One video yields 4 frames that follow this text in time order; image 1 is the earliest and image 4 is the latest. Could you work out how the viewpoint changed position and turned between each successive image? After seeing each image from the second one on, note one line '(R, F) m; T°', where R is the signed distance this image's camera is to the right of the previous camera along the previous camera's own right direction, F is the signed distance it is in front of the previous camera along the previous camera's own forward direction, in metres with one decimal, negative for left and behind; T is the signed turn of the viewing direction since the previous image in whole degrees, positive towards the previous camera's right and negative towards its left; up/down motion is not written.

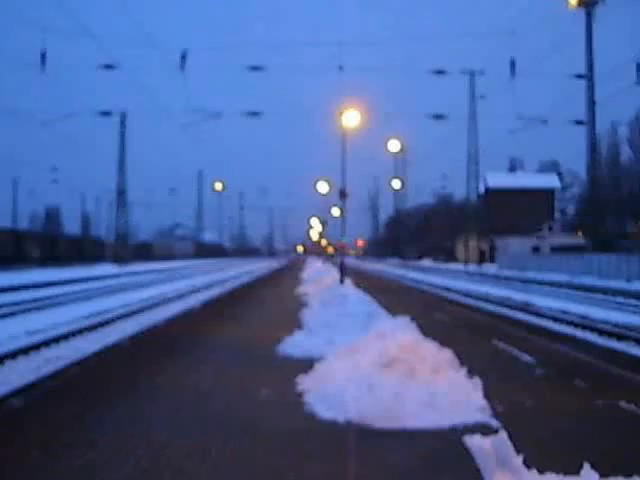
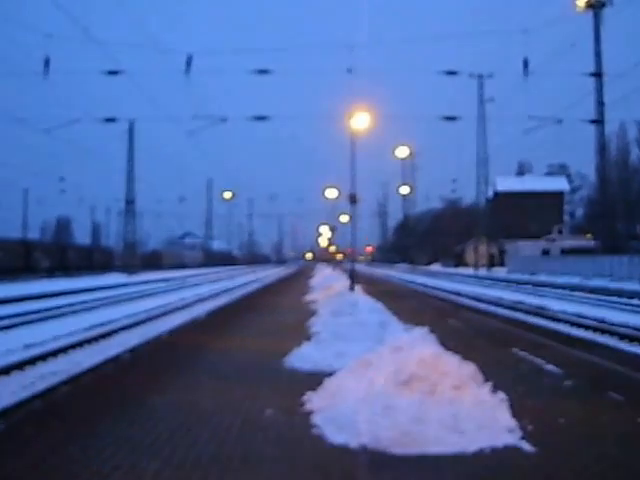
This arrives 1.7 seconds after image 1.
(0.0, +1.1) m; -1°
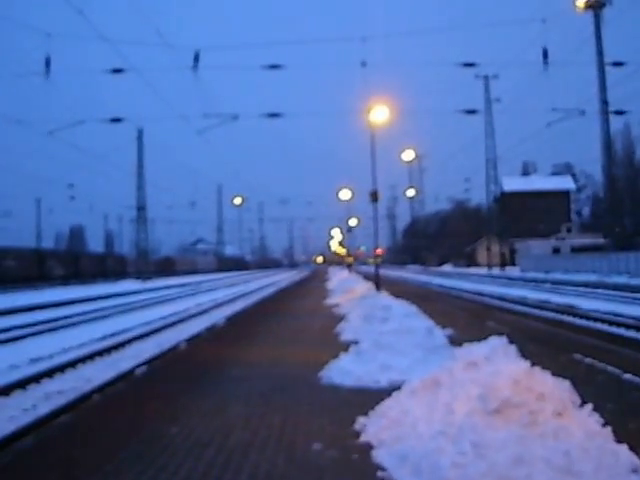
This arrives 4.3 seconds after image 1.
(-0.4, +2.2) m; -1°
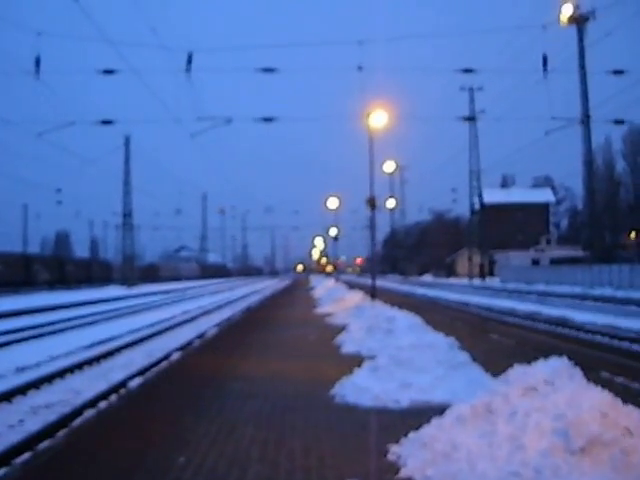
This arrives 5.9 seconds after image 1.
(-0.4, +1.2) m; +1°
